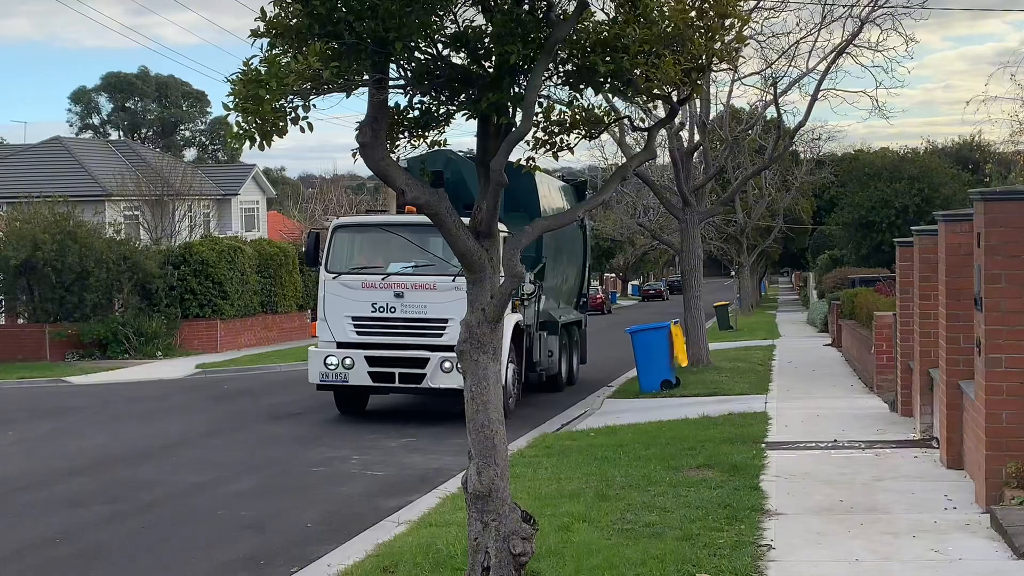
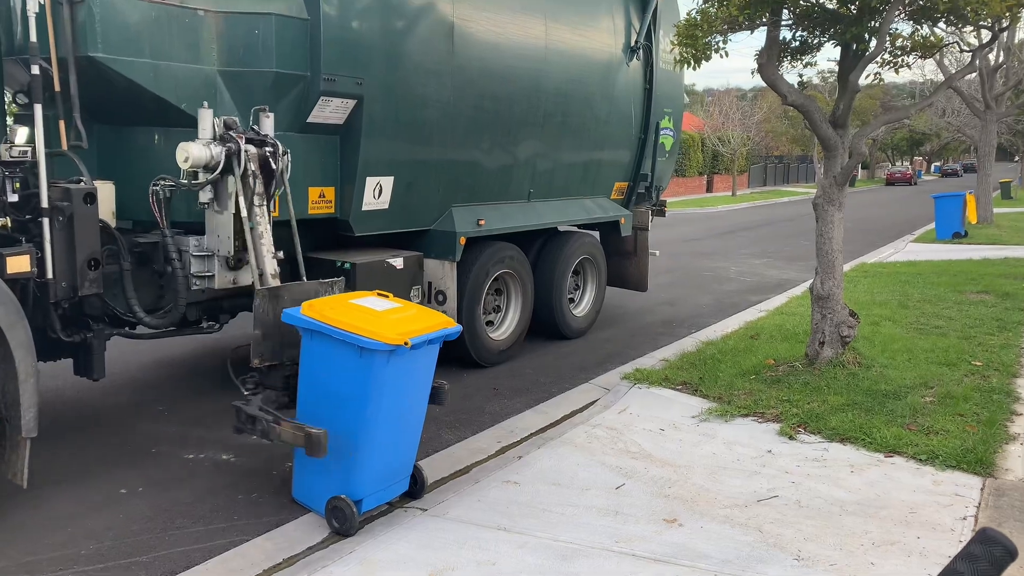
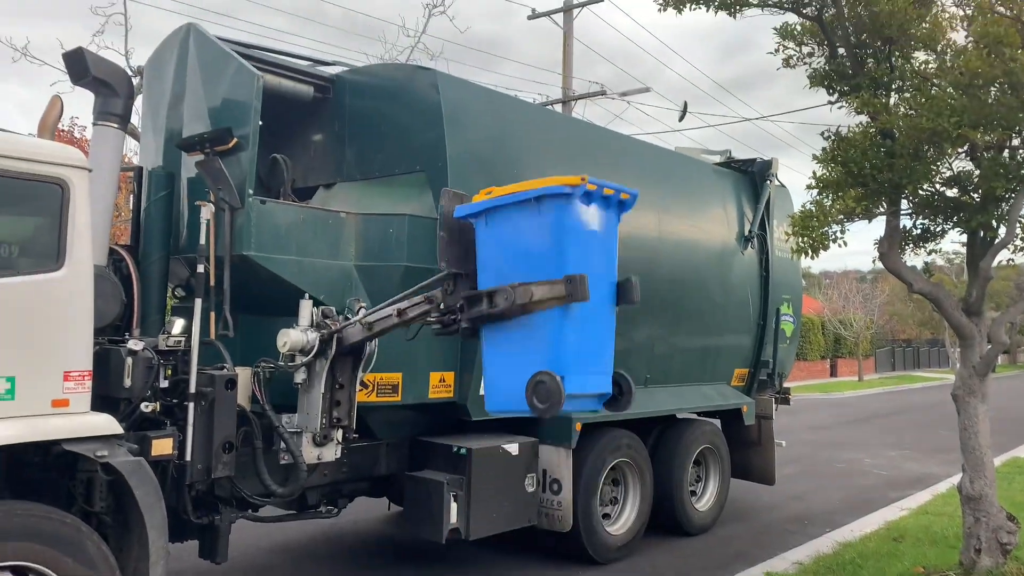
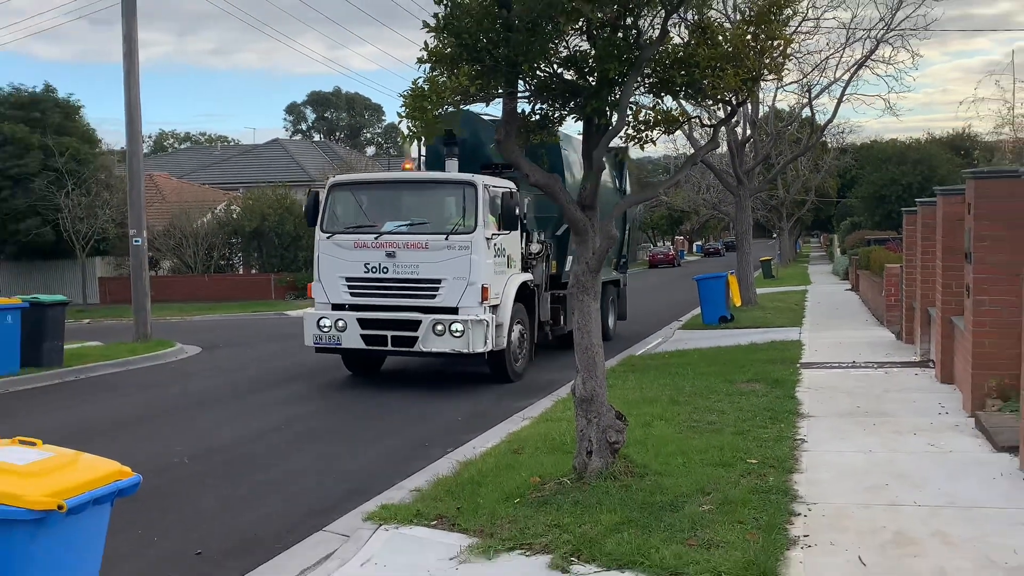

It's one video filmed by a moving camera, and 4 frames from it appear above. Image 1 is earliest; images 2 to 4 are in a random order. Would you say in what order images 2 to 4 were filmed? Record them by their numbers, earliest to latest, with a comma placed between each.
4, 2, 3
